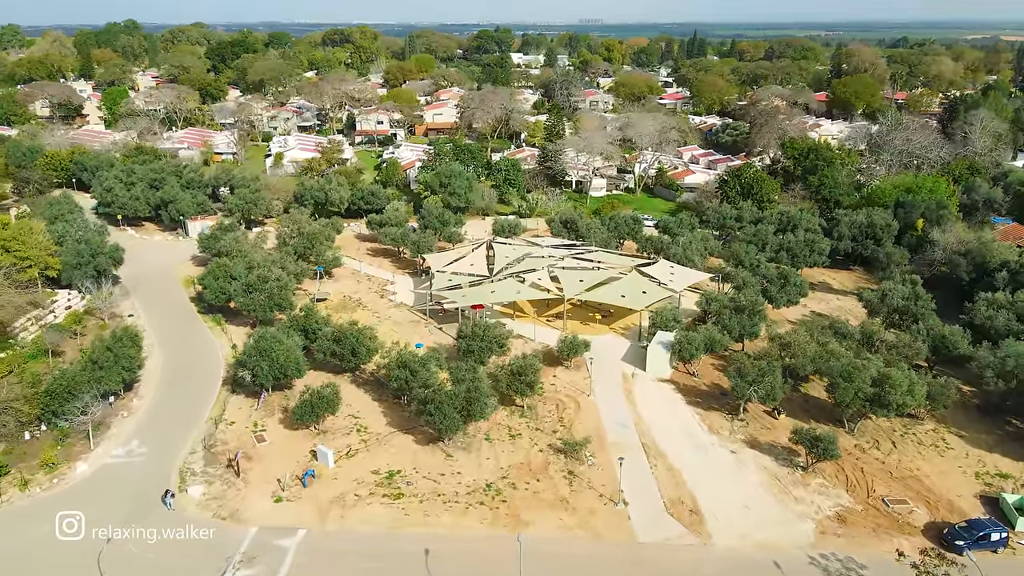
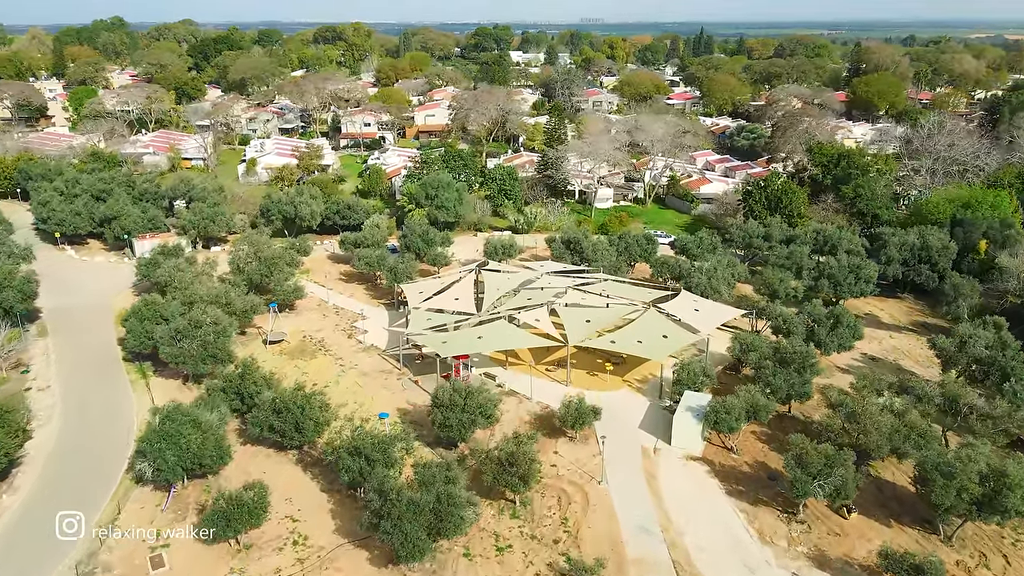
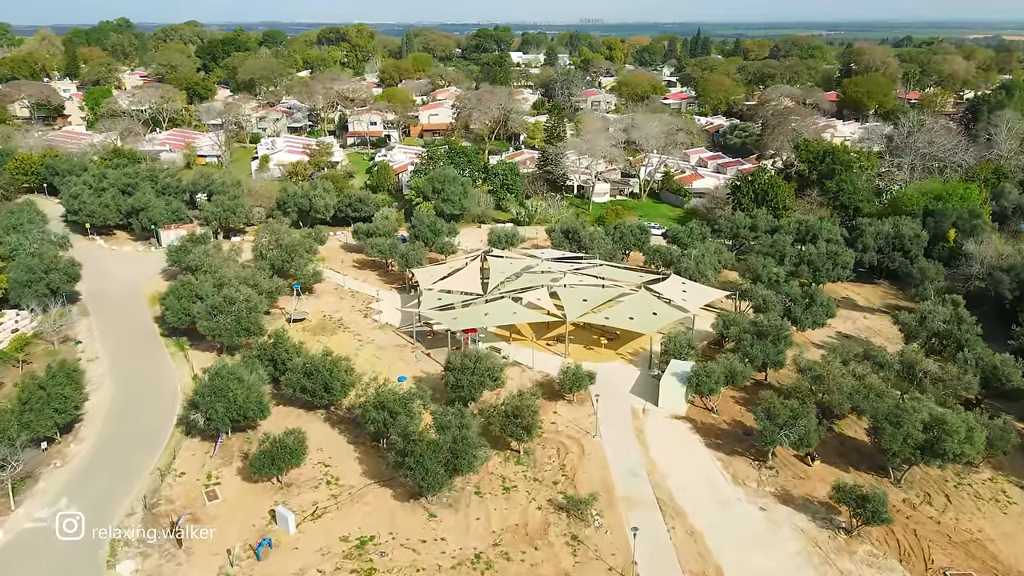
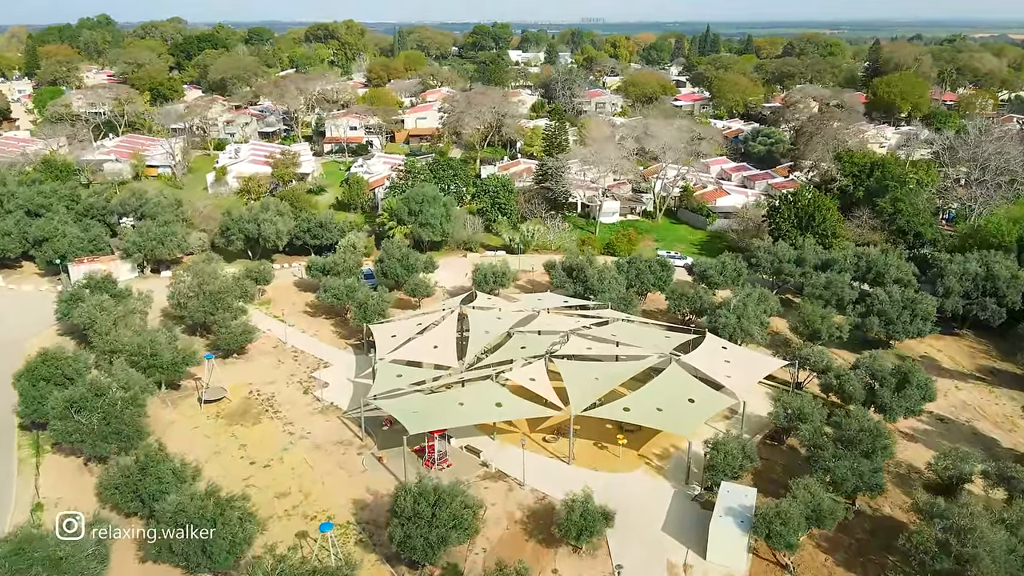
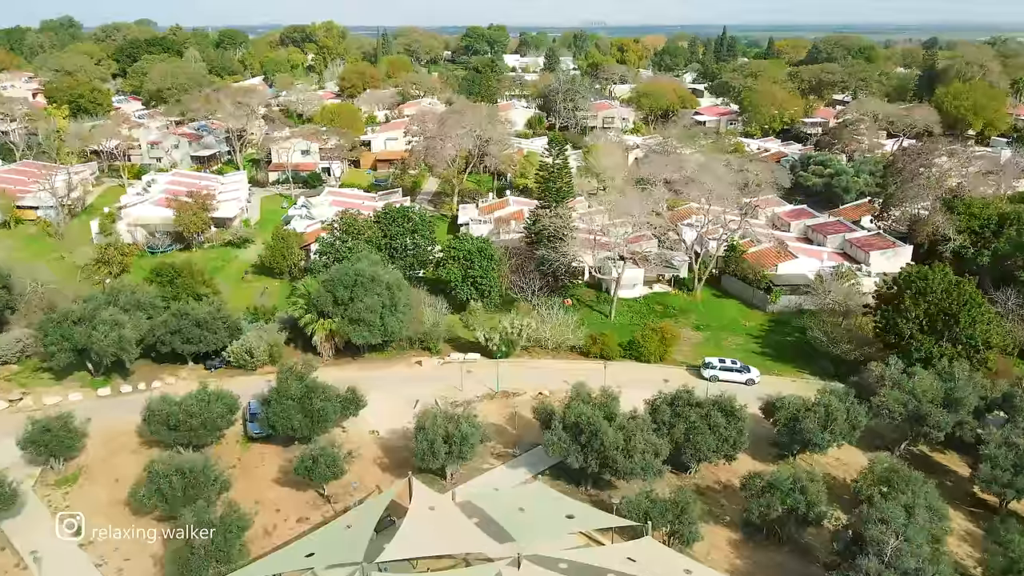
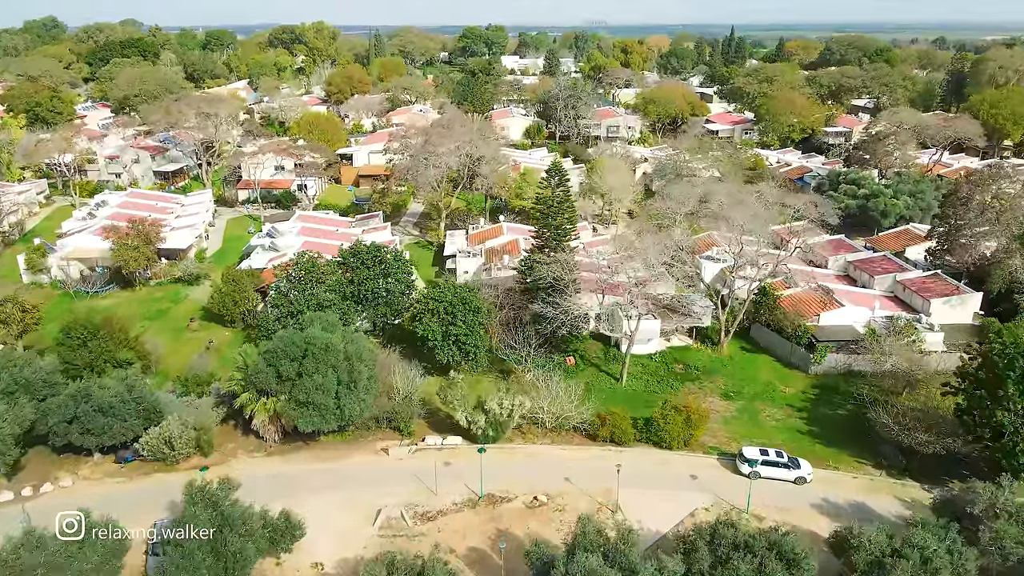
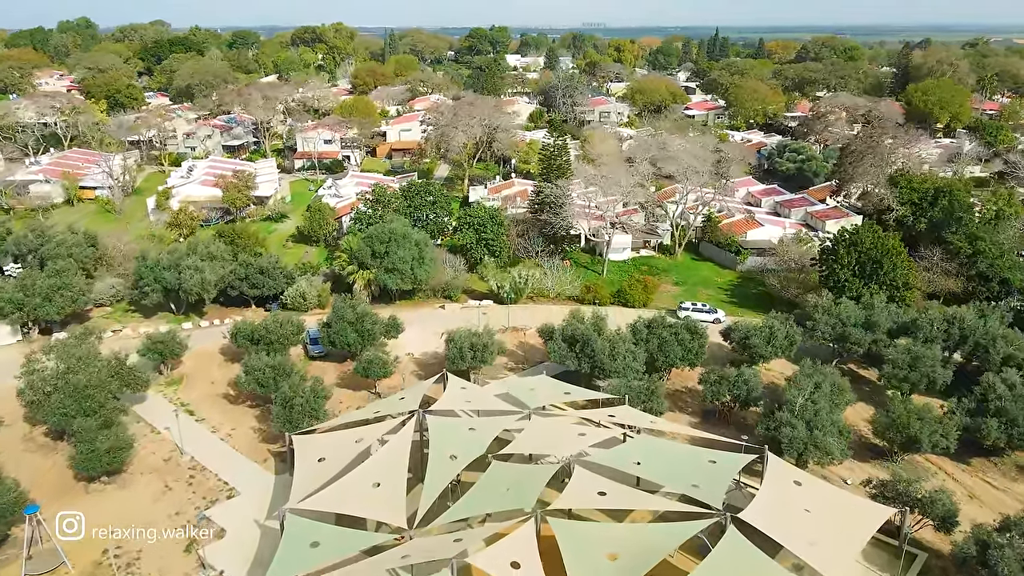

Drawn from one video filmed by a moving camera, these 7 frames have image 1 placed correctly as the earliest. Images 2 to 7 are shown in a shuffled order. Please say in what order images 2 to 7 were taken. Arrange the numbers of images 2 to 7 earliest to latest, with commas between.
3, 2, 4, 7, 5, 6
